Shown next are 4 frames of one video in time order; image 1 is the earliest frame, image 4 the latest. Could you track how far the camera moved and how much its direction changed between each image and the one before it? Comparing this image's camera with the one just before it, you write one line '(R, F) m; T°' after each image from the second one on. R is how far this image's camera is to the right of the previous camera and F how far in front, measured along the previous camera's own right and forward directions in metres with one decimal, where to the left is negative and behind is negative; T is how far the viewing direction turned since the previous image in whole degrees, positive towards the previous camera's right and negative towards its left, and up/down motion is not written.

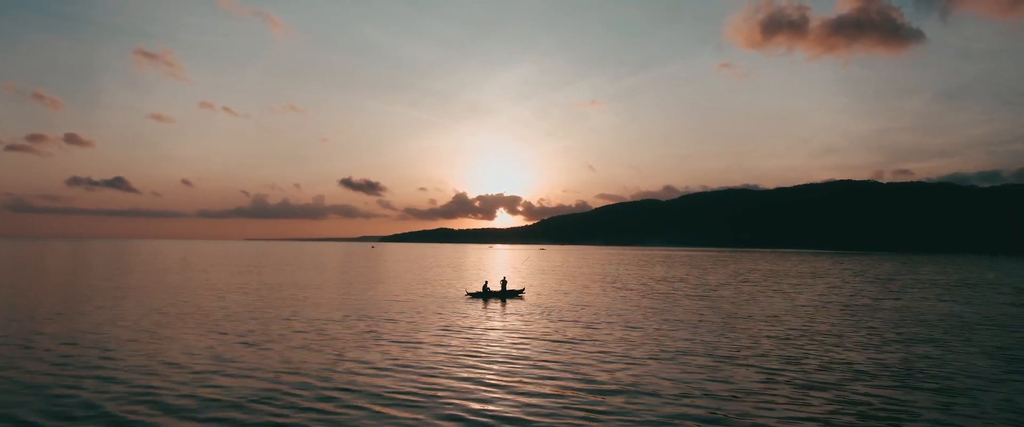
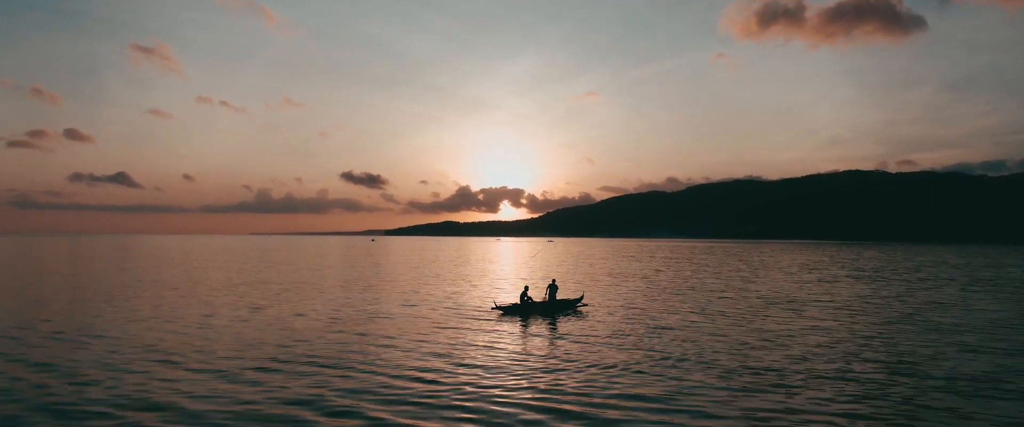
(-1.3, -1.0) m; 0°
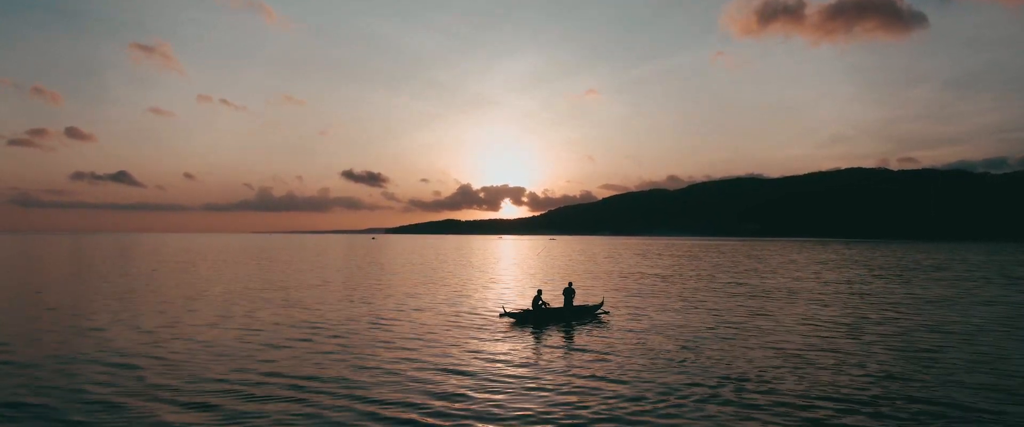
(0.0, -0.2) m; 0°
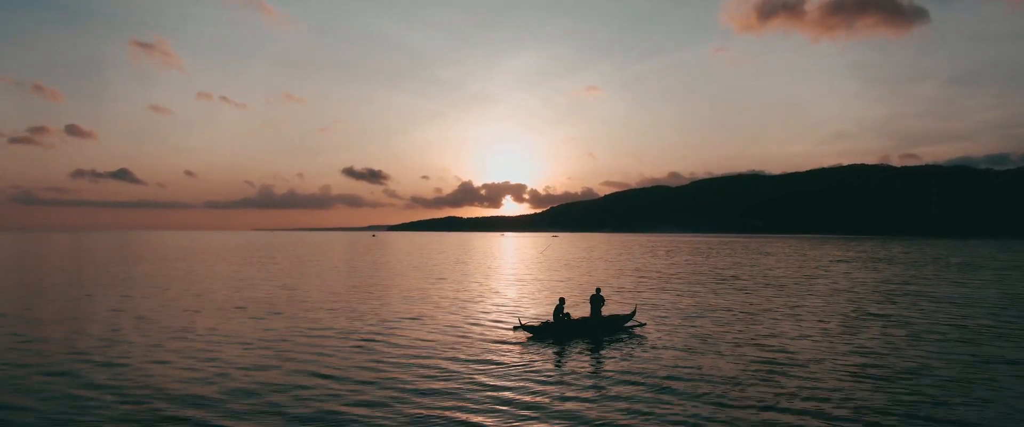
(-0.6, +0.2) m; 0°
